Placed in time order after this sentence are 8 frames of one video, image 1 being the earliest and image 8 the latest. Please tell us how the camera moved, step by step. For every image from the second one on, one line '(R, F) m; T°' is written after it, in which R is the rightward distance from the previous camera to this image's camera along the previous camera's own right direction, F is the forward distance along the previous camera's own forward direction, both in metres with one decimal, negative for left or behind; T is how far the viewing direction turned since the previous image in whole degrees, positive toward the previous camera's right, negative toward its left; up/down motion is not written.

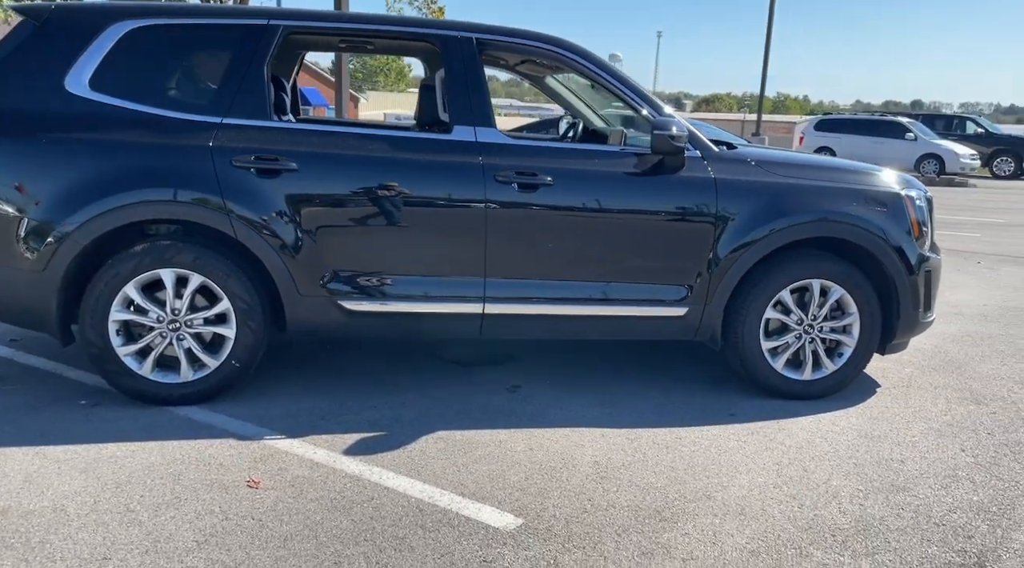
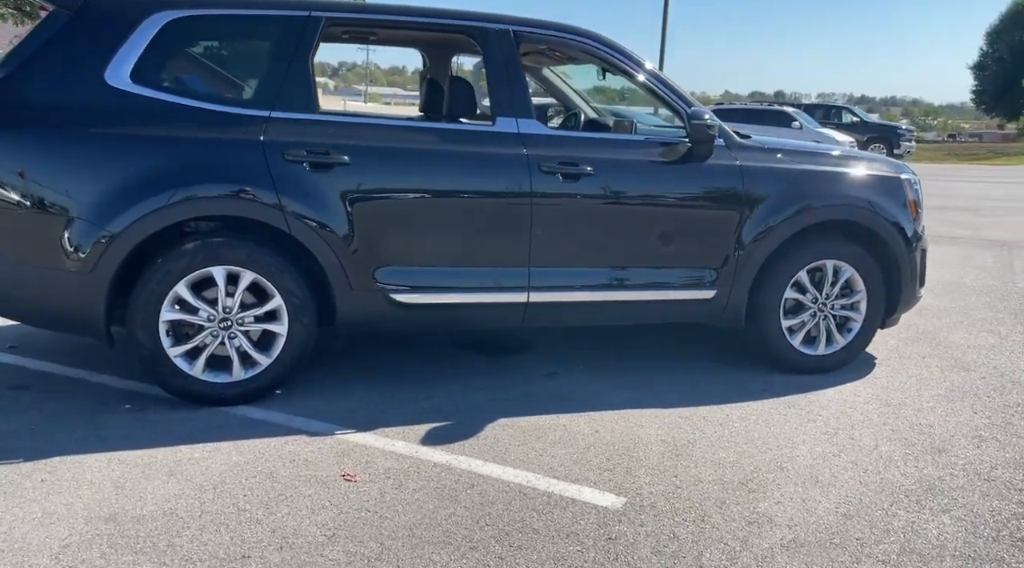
(-0.7, -0.1) m; +6°
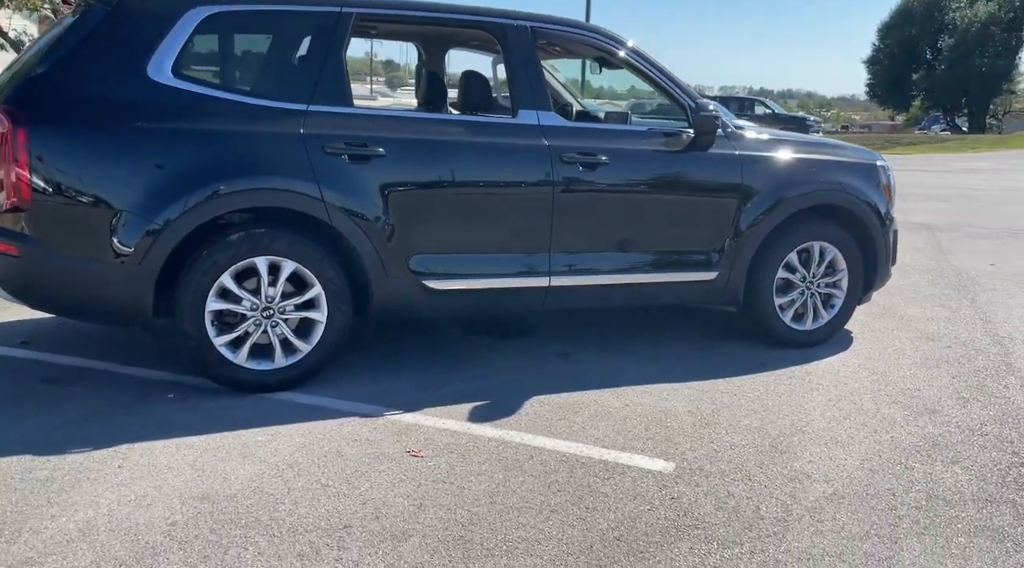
(-0.5, -0.2) m; +5°
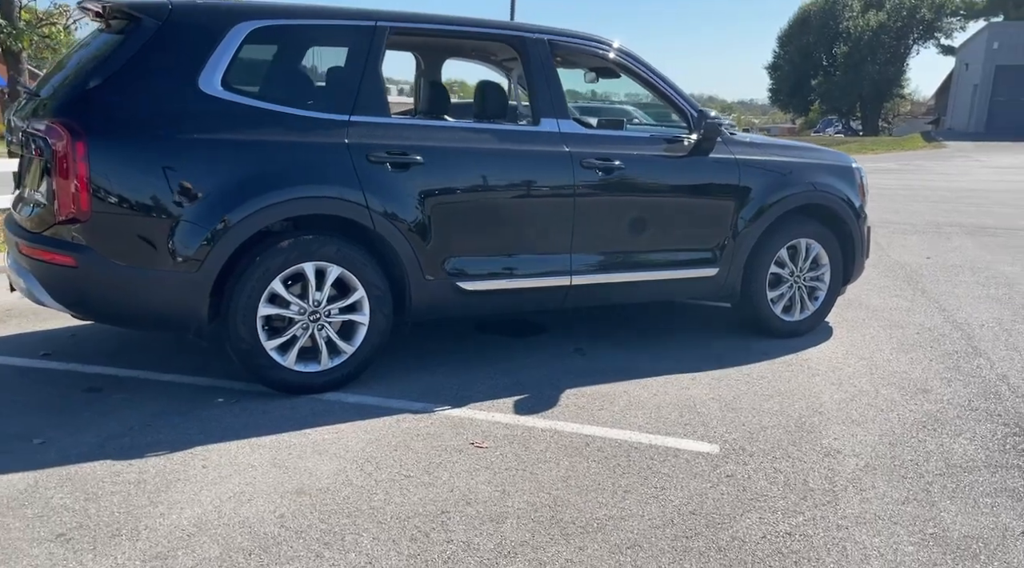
(-0.6, -0.2) m; +5°
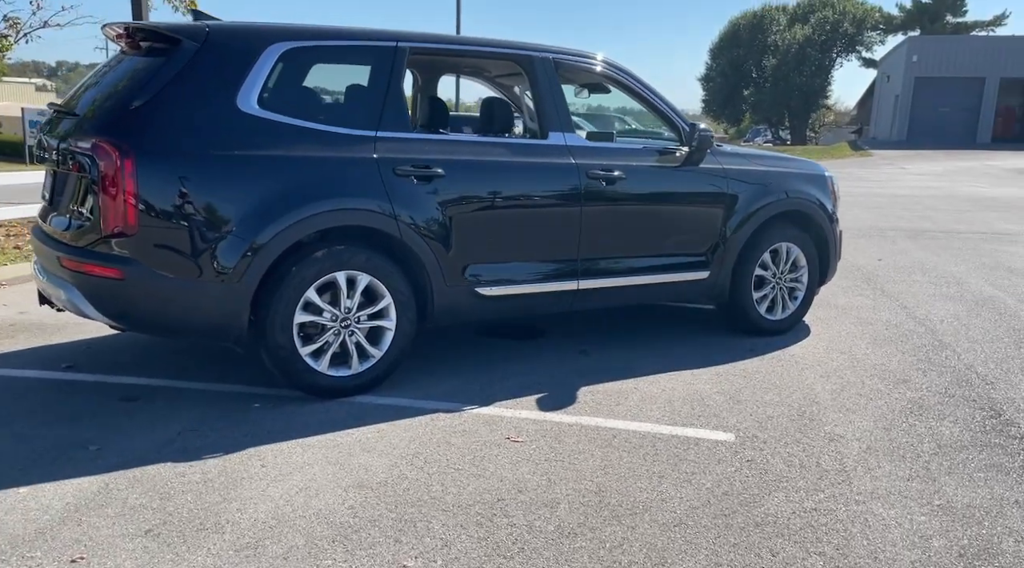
(-0.4, -0.2) m; +4°
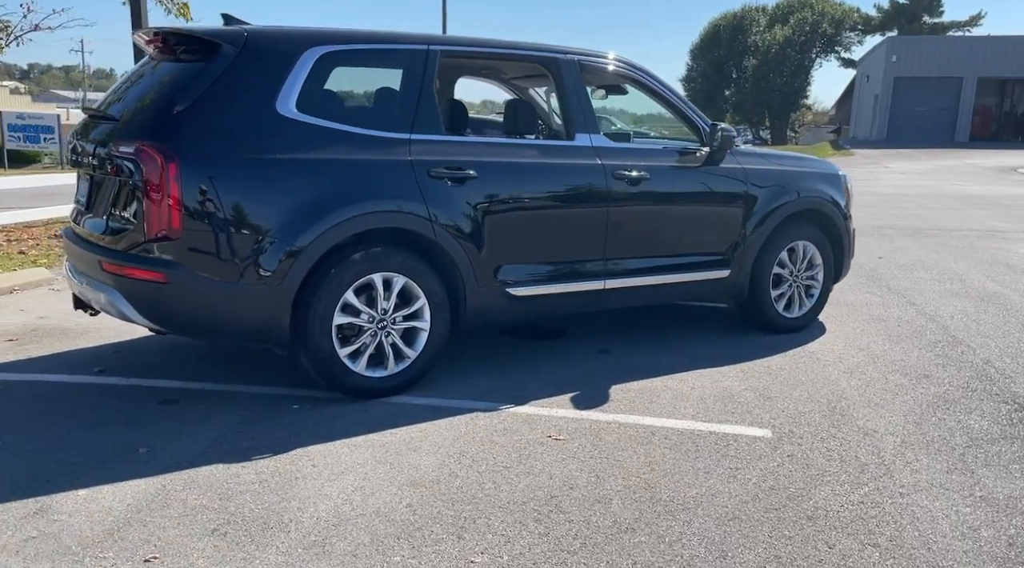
(-0.3, 0.0) m; +1°
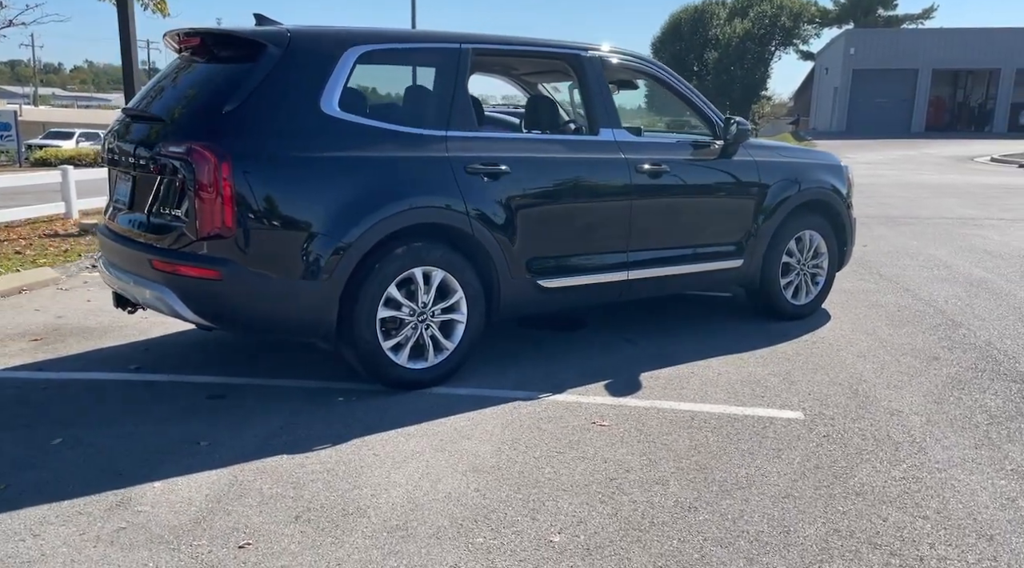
(-0.4, -0.1) m; +2°
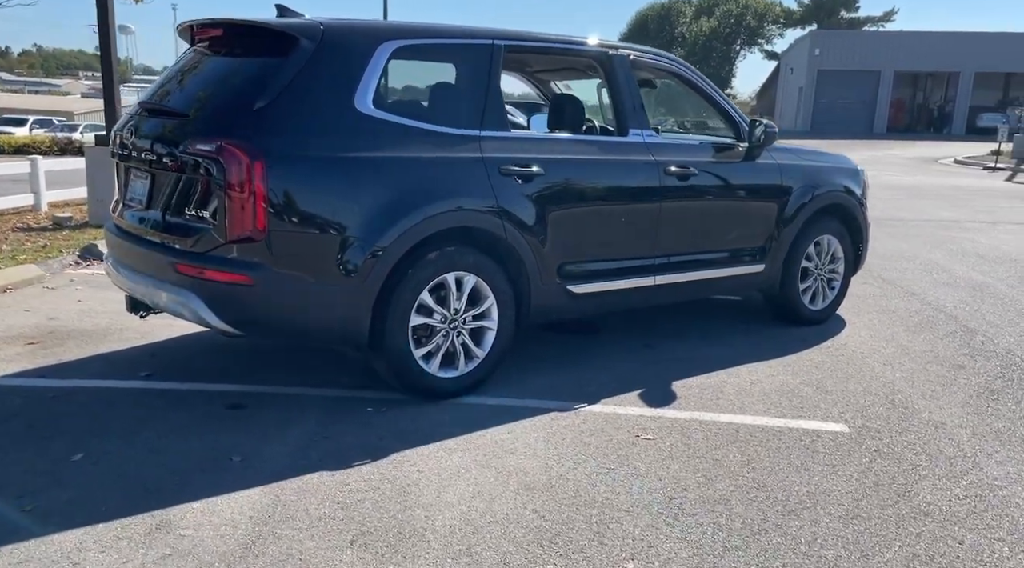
(-0.3, +0.2) m; +2°
